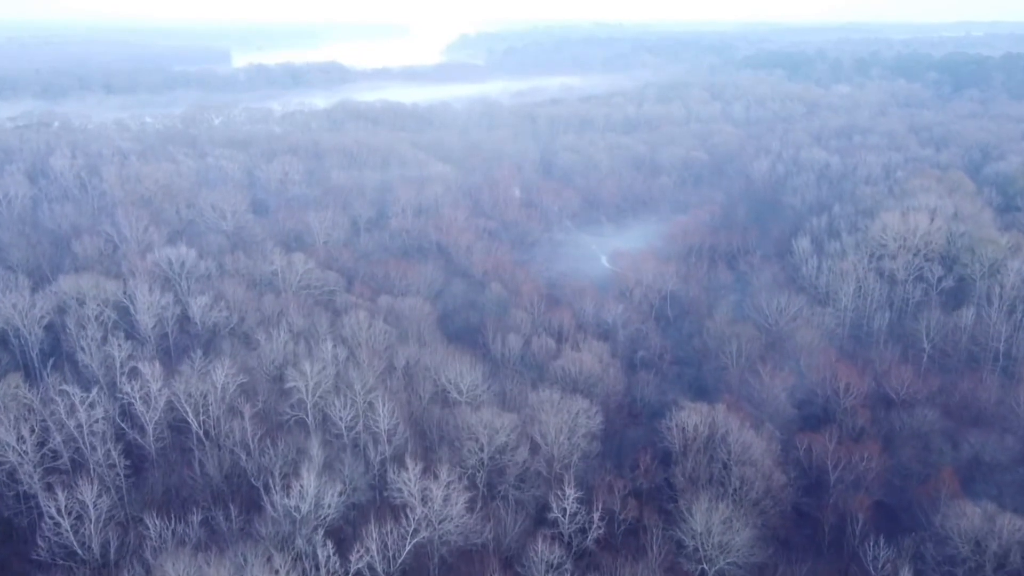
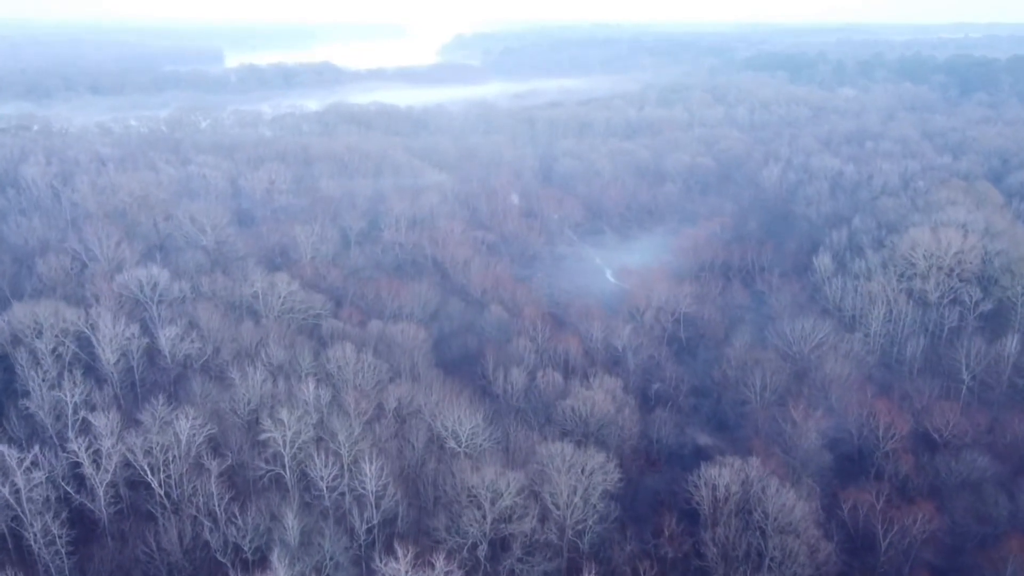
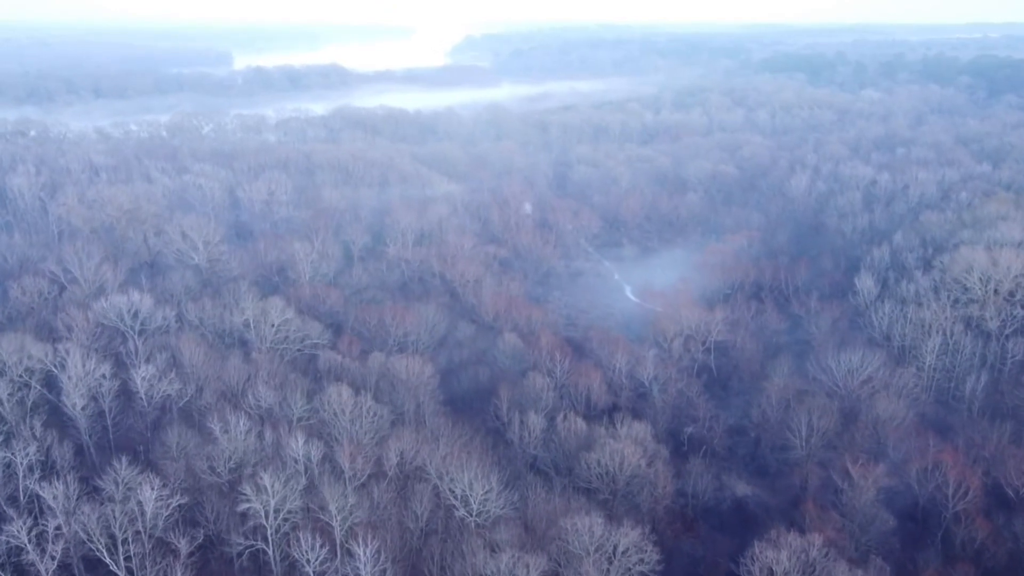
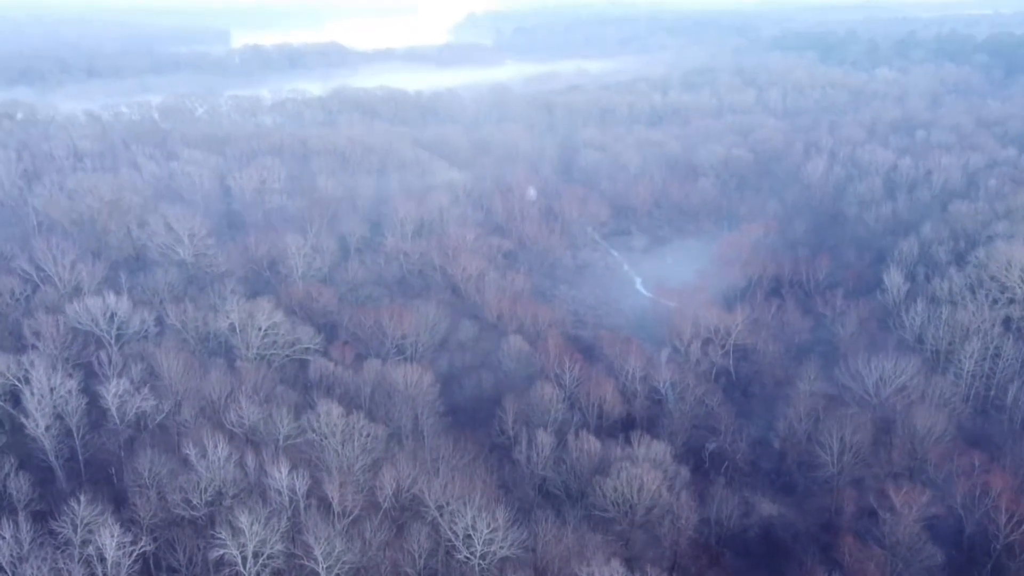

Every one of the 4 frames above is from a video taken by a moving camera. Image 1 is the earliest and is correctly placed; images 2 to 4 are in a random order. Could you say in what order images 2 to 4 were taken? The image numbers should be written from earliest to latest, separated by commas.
2, 3, 4
